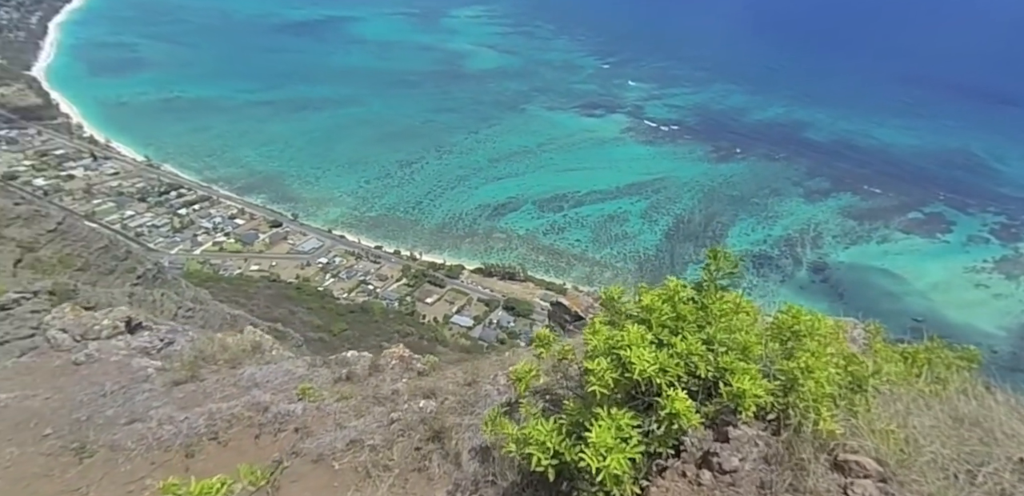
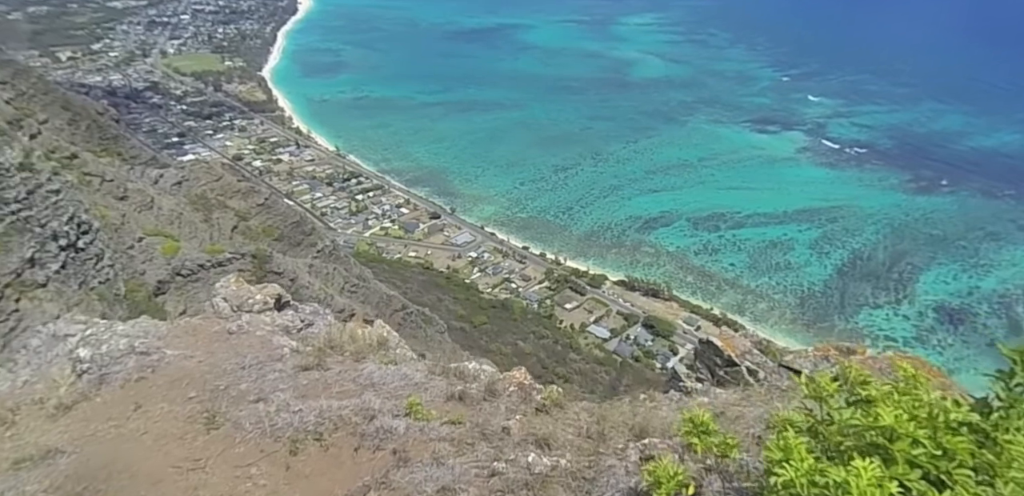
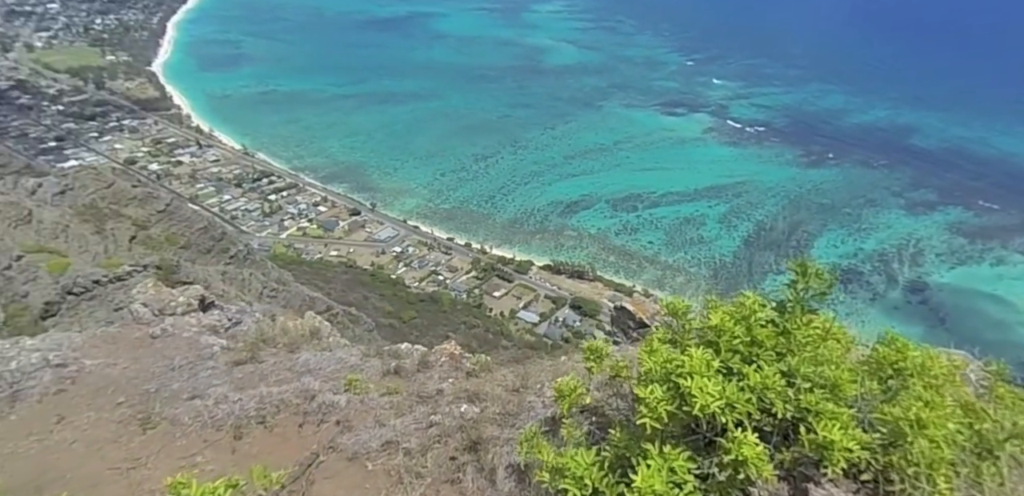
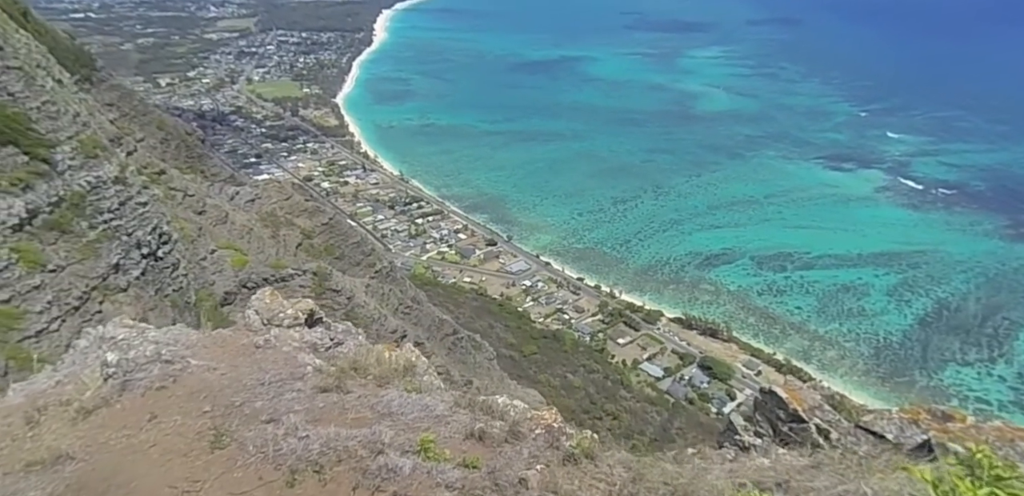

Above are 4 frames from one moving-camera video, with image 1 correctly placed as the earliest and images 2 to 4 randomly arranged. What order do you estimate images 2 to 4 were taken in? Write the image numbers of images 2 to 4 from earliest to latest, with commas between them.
3, 2, 4
